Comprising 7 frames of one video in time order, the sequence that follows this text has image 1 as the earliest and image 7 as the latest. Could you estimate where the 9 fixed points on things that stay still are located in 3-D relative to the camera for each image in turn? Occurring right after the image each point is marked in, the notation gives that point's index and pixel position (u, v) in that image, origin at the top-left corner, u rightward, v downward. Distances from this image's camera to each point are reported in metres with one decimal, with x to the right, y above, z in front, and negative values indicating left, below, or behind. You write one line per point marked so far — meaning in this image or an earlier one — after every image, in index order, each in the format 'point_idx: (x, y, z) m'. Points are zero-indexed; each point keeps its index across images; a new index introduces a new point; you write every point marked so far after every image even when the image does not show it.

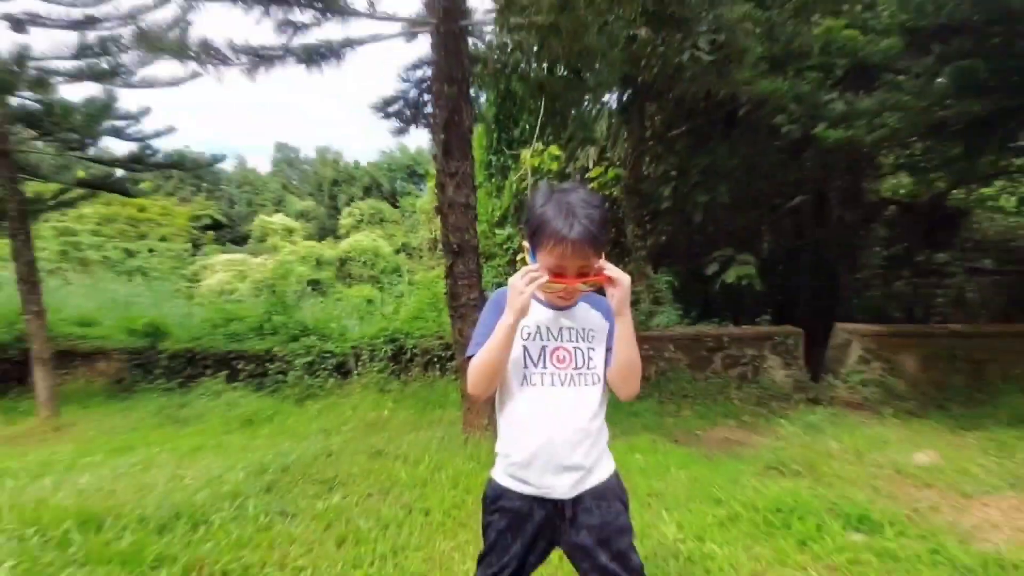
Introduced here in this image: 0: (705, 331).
0: (+1.8, -0.4, +5.5) m
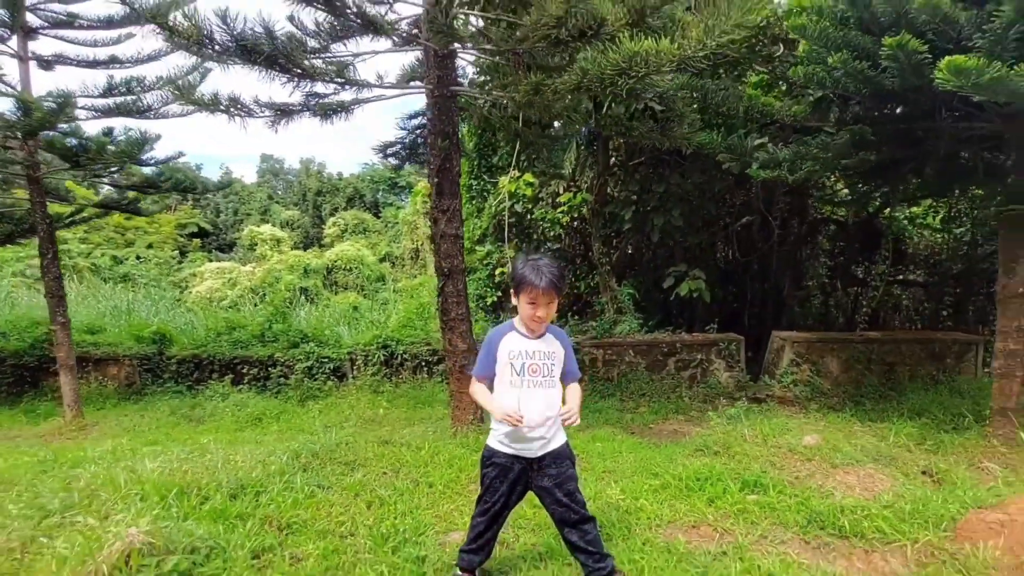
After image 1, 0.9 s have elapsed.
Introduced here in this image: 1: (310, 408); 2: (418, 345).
0: (+1.6, -0.5, +6.3) m
1: (-2.2, -1.3, +6.3) m
2: (-1.1, -0.7, +7.1) m
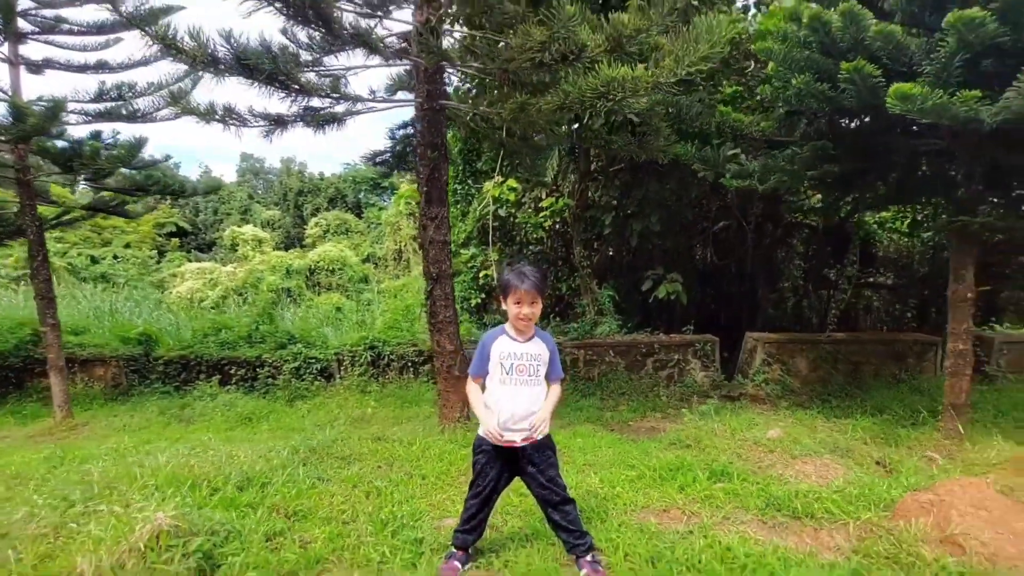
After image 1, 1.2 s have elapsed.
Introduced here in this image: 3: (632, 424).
0: (+1.4, -0.6, +6.6) m
1: (-2.3, -1.3, +6.4) m
2: (-1.3, -0.7, +7.2) m
3: (+1.0, -1.1, +4.9) m
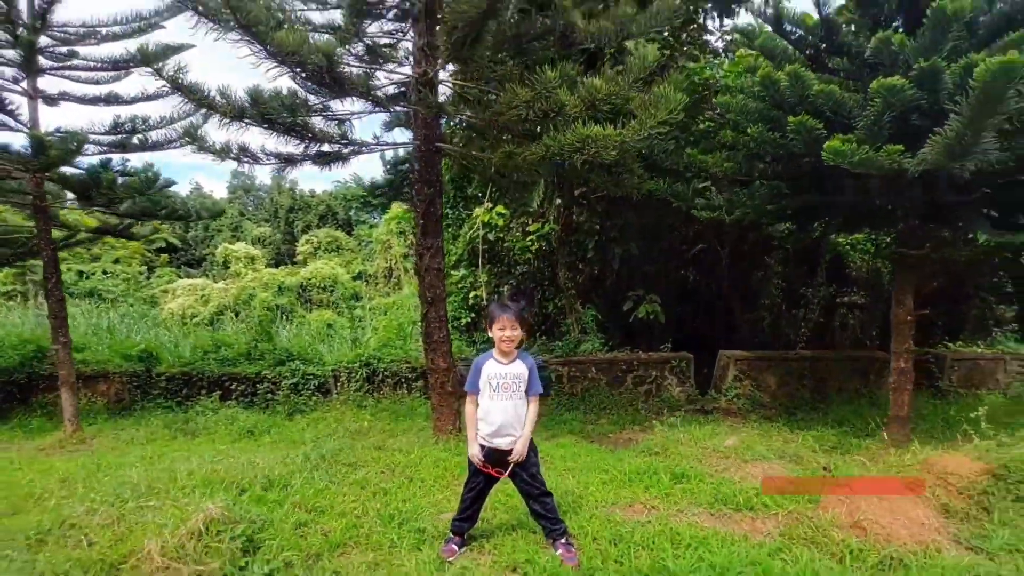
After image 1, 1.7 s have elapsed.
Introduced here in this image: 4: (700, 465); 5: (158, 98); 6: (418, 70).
0: (+1.3, -0.8, +7.0) m
1: (-2.5, -1.5, +6.8) m
2: (-1.5, -1.0, +7.6) m
3: (+0.9, -1.3, +5.3) m
4: (+1.2, -1.1, +3.6) m
5: (-3.8, +2.0, +6.3) m
6: (-0.7, +1.5, +4.1) m
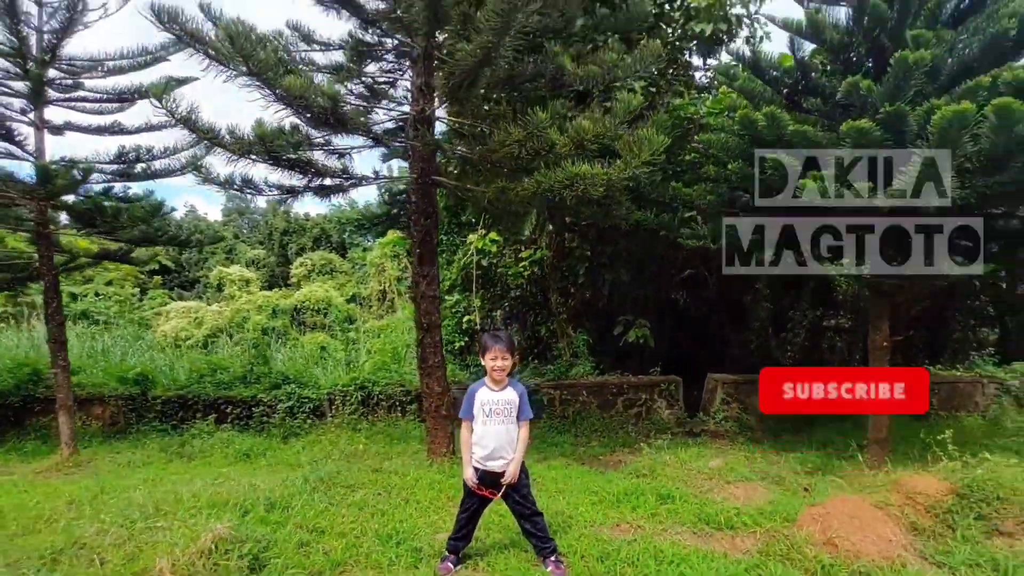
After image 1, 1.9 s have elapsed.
0: (+1.2, -1.1, +7.2) m
1: (-2.6, -1.8, +6.8) m
2: (-1.6, -1.3, +7.7) m
3: (+0.8, -1.6, +5.4) m
4: (+1.1, -1.3, +3.7) m
5: (-3.9, +1.8, +6.5) m
6: (-0.7, +1.3, +4.3) m
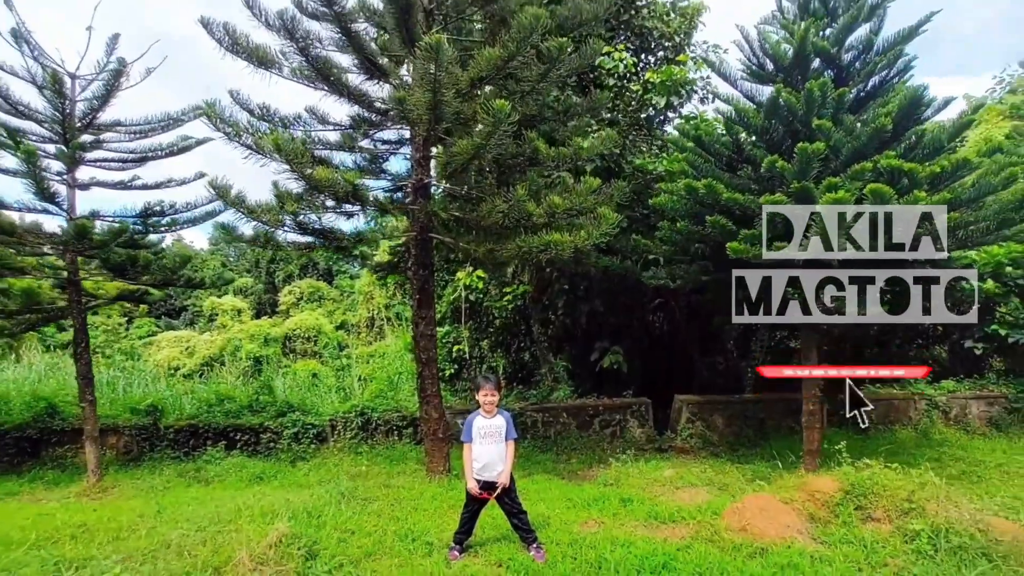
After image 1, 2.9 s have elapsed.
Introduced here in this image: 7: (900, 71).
0: (+1.0, -1.5, +8.0) m
1: (-2.7, -2.3, +7.5) m
2: (-1.8, -1.8, +8.5) m
3: (+0.7, -1.9, +6.2) m
4: (+1.0, -1.6, +4.6) m
5: (-4.1, +1.3, +7.3) m
6: (-0.8, +1.0, +5.1) m
7: (+3.6, +2.0, +5.4) m
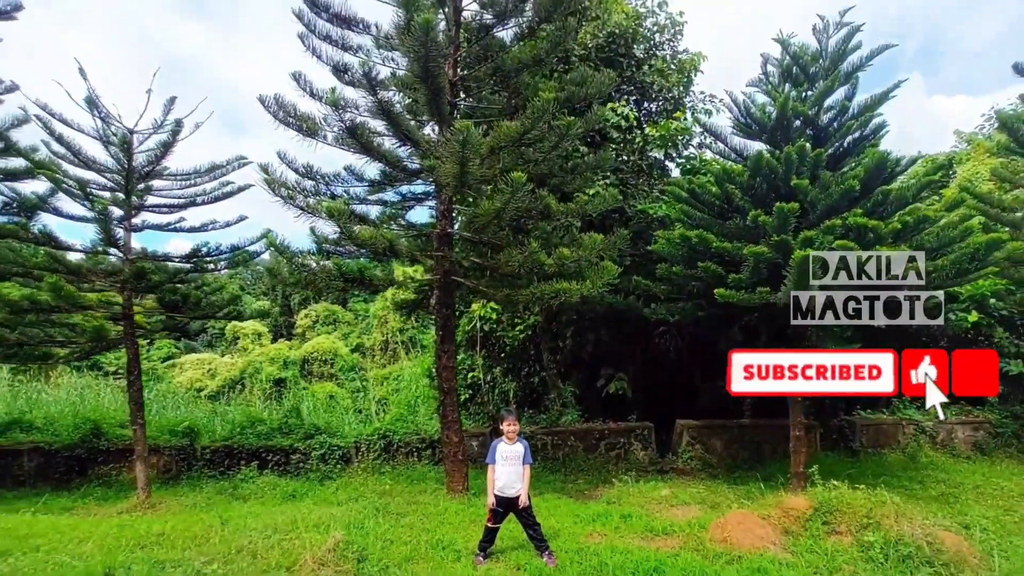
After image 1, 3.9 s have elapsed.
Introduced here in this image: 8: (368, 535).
0: (+1.2, -2.0, +8.6) m
1: (-2.6, -2.7, +8.1) m
2: (-1.6, -2.3, +9.1) m
3: (+0.8, -2.4, +6.8) m
4: (+1.2, -1.9, +5.1) m
5: (-3.9, +0.9, +8.0) m
6: (-0.7, +0.6, +5.8) m
7: (+3.7, +1.6, +6.1) m
8: (-1.1, -1.8, +4.3) m
